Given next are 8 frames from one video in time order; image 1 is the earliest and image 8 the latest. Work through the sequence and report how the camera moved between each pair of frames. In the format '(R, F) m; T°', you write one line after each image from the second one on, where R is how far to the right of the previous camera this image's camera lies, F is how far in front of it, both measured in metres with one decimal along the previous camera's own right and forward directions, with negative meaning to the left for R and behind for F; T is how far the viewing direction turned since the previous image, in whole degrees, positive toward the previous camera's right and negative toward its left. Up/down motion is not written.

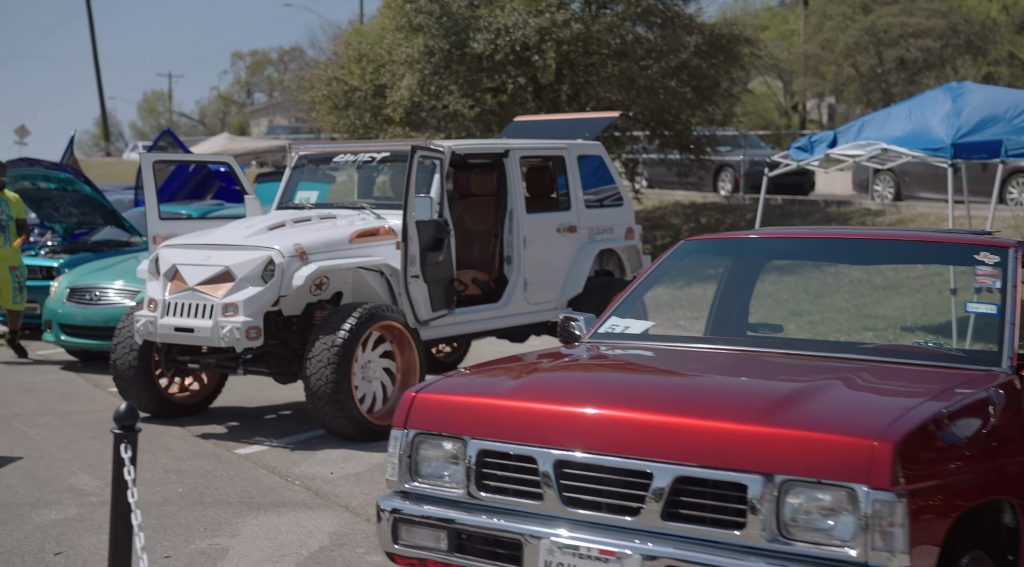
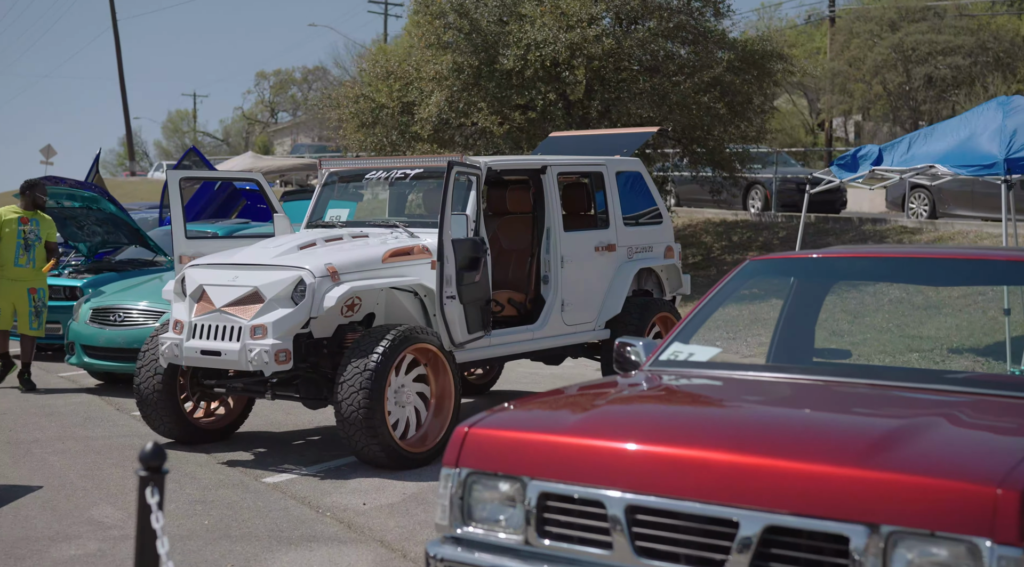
(-0.1, +0.3) m; -1°
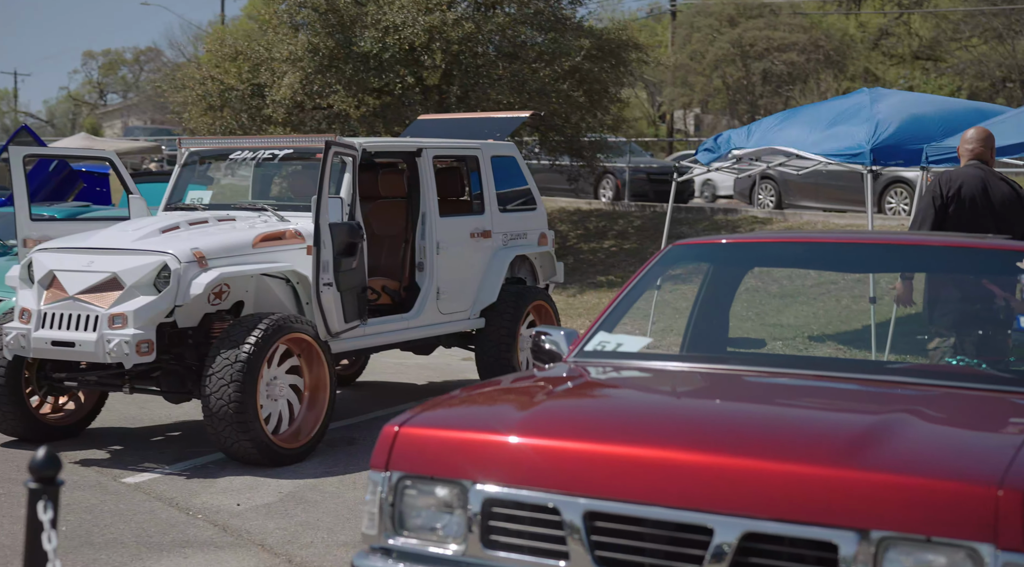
(-0.3, +0.3) m; +8°
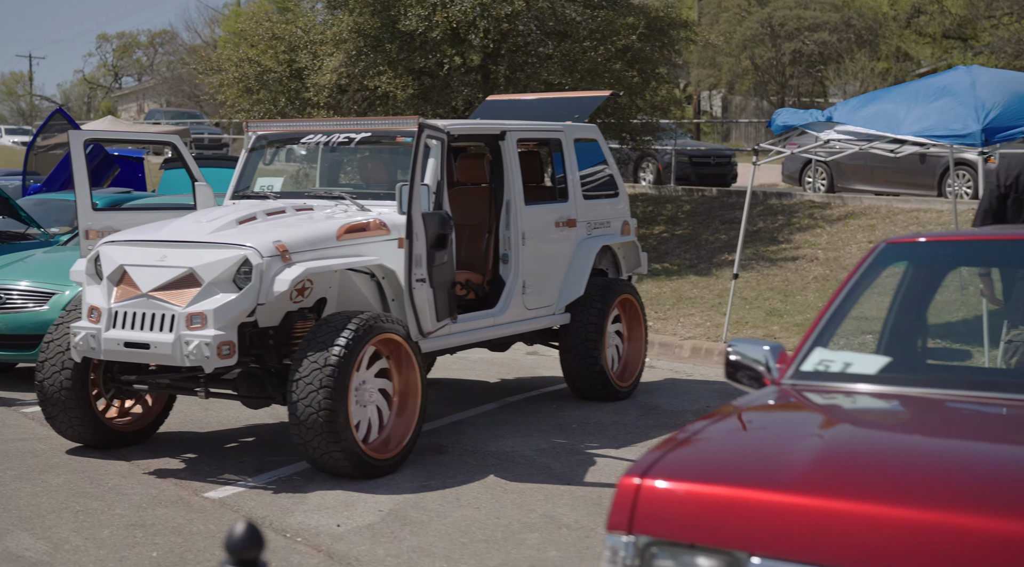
(-0.5, +0.6) m; -1°
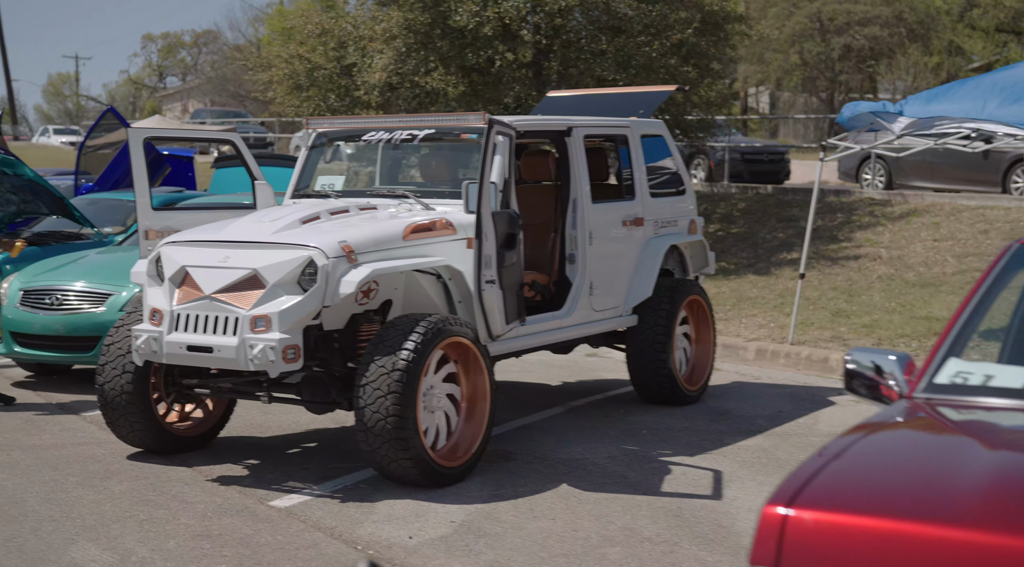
(-0.2, +0.2) m; -2°
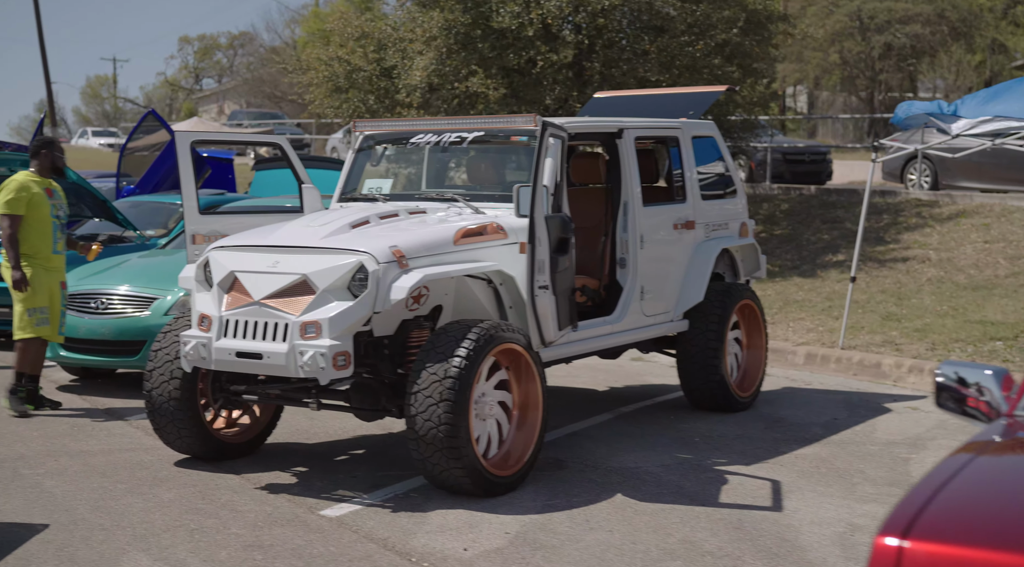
(-0.1, +0.1) m; -2°
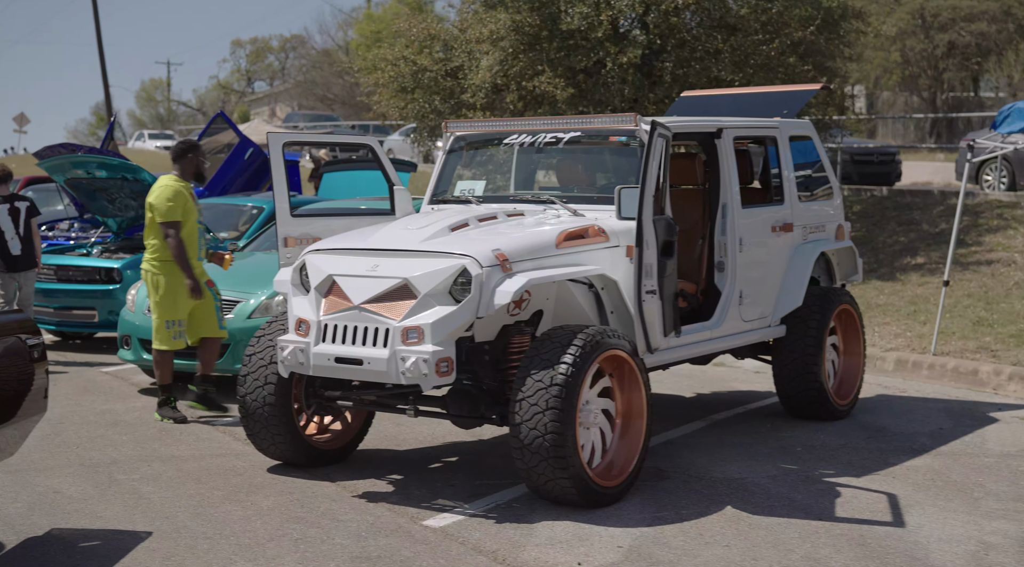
(-0.3, +0.2) m; -2°
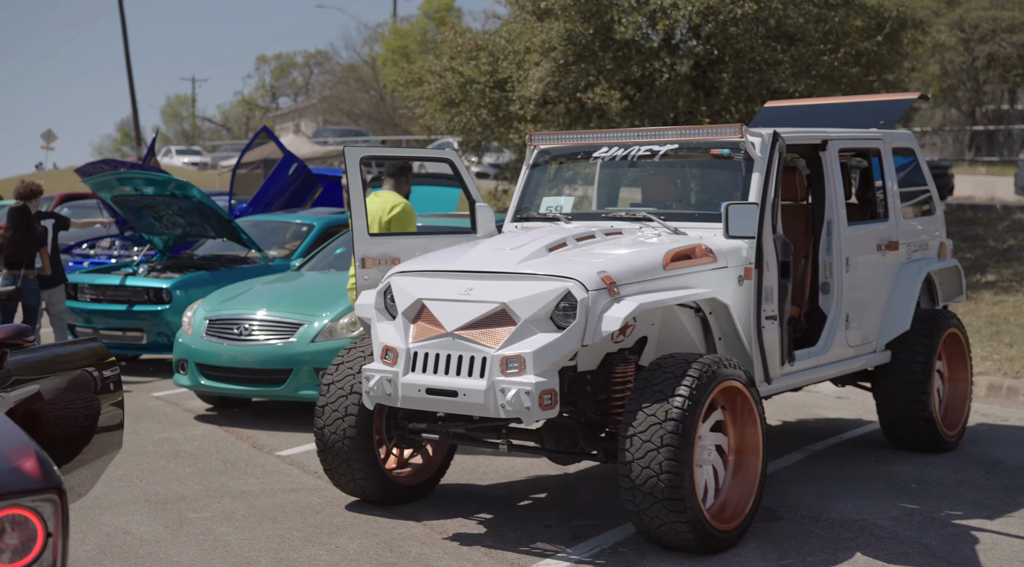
(-0.4, +0.5) m; -1°
